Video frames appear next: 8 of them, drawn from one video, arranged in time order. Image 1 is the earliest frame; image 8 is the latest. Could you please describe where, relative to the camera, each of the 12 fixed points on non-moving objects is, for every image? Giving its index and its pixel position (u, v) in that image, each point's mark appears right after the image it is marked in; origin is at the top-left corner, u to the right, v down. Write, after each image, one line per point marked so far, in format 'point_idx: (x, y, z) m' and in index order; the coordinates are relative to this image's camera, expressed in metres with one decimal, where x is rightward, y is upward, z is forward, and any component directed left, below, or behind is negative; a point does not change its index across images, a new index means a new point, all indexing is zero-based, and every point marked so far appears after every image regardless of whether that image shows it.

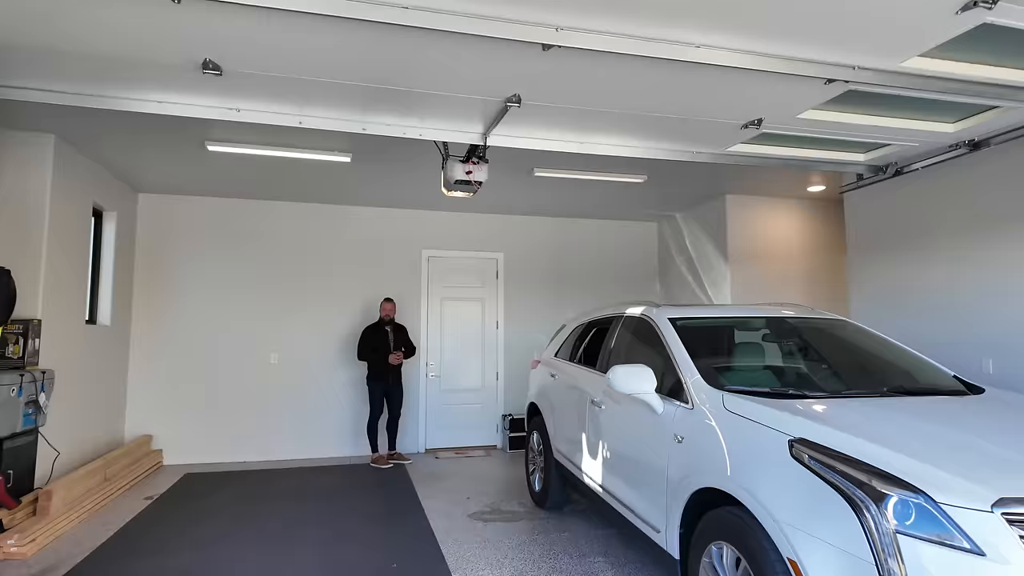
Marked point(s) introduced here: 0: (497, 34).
0: (-0.1, +1.0, +2.4) m
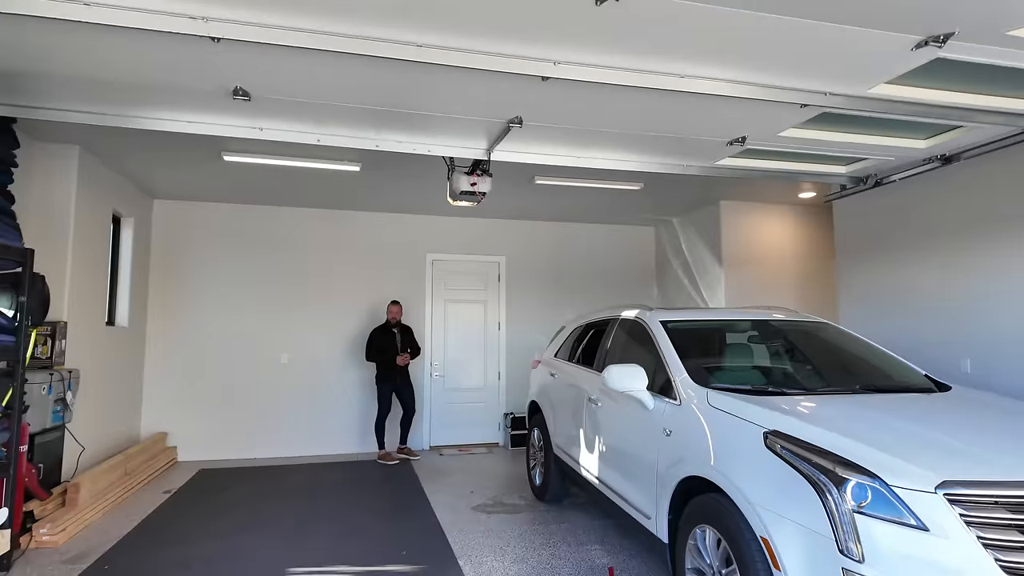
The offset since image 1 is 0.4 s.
0: (-0.1, +1.0, +2.6) m
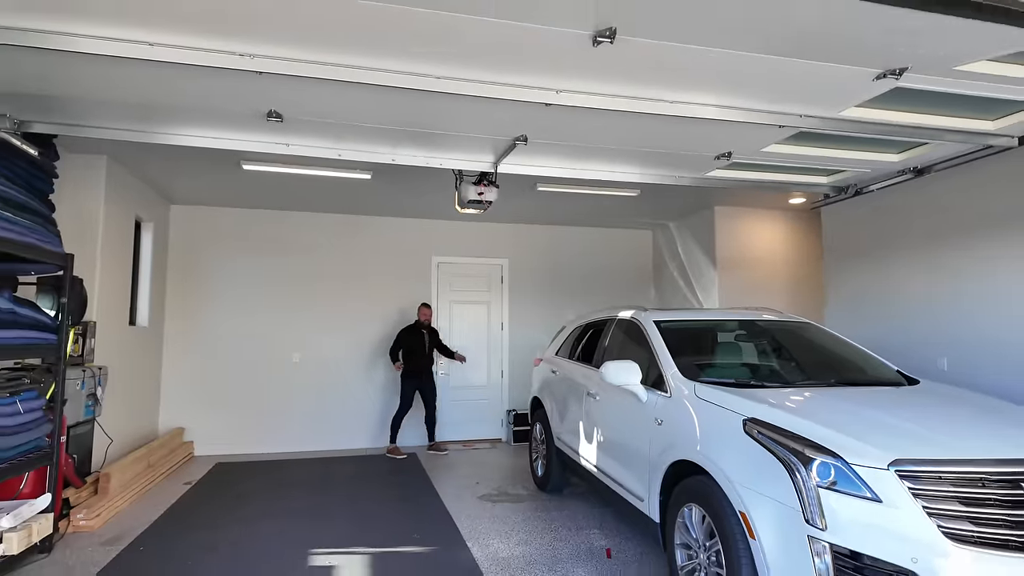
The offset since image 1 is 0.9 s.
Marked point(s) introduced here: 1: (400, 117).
0: (-0.1, +1.0, +2.9) m
1: (-0.7, +1.0, +3.3) m
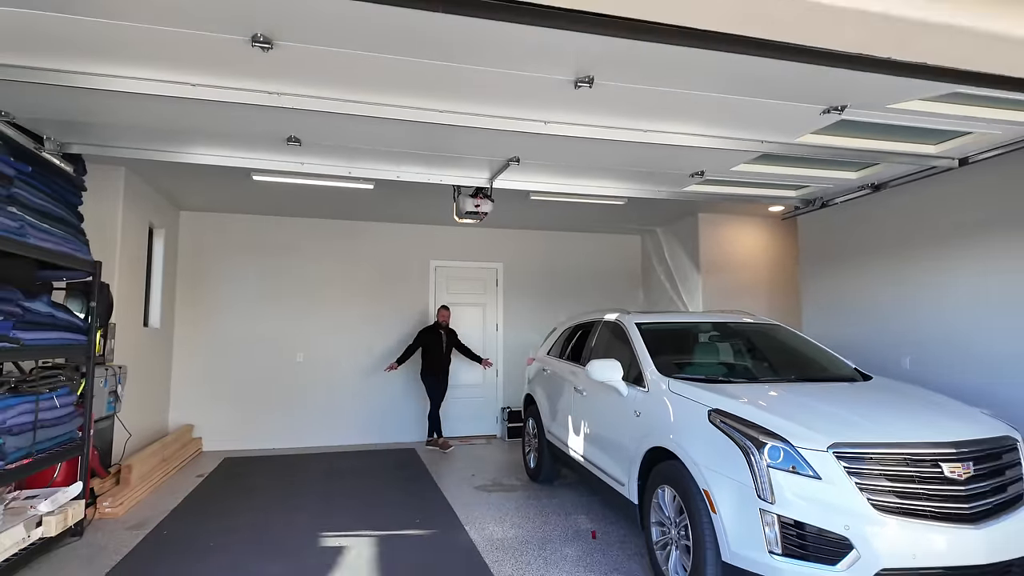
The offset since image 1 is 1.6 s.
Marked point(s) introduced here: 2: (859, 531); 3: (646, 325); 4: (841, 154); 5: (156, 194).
0: (-0.1, +0.9, +3.3) m
1: (-0.7, +0.9, +3.7) m
2: (+1.4, -1.0, +2.4) m
3: (+1.0, -0.3, +4.2) m
4: (+2.0, +0.8, +3.5) m
5: (-3.9, +1.0, +6.2) m
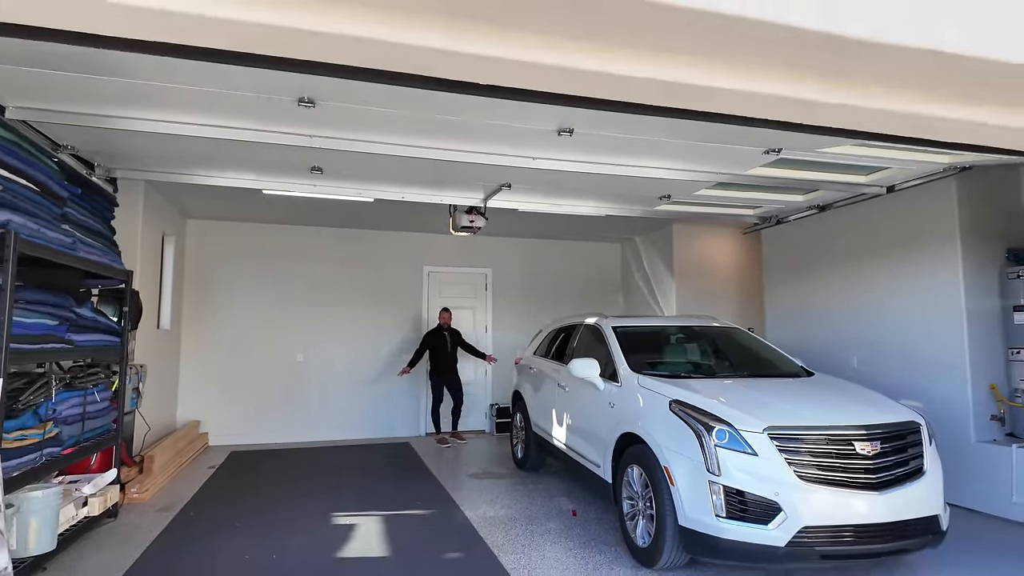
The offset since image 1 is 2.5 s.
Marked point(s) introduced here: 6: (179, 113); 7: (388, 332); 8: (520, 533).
0: (-0.1, +0.9, +3.8) m
1: (-0.8, +0.9, +4.2) m
2: (+1.4, -1.1, +2.9) m
3: (+0.9, -0.3, +4.7) m
4: (+2.0, +0.8, +4.1) m
5: (-4.0, +1.0, +6.6) m
6: (-1.8, +0.9, +3.1) m
7: (-1.7, -0.6, +8.1) m
8: (+0.1, -1.8, +4.1) m
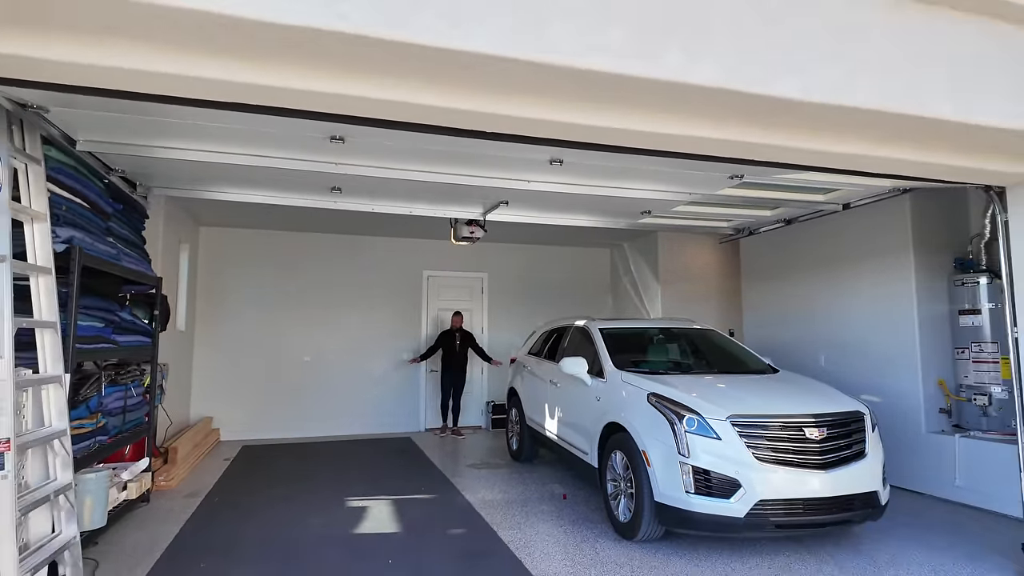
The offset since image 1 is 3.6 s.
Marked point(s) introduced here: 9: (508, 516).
0: (-0.2, +0.8, +4.3) m
1: (-0.8, +0.8, +4.6) m
2: (+1.4, -1.1, +3.4) m
3: (+0.9, -0.4, +5.2) m
4: (+1.9, +0.7, +4.6) m
5: (-4.0, +0.9, +7.0) m
6: (-1.8, +0.9, +3.6) m
7: (-1.8, -0.7, +8.5) m
8: (0.0, -1.8, +4.6) m
9: (0.0, -1.8, +4.5) m
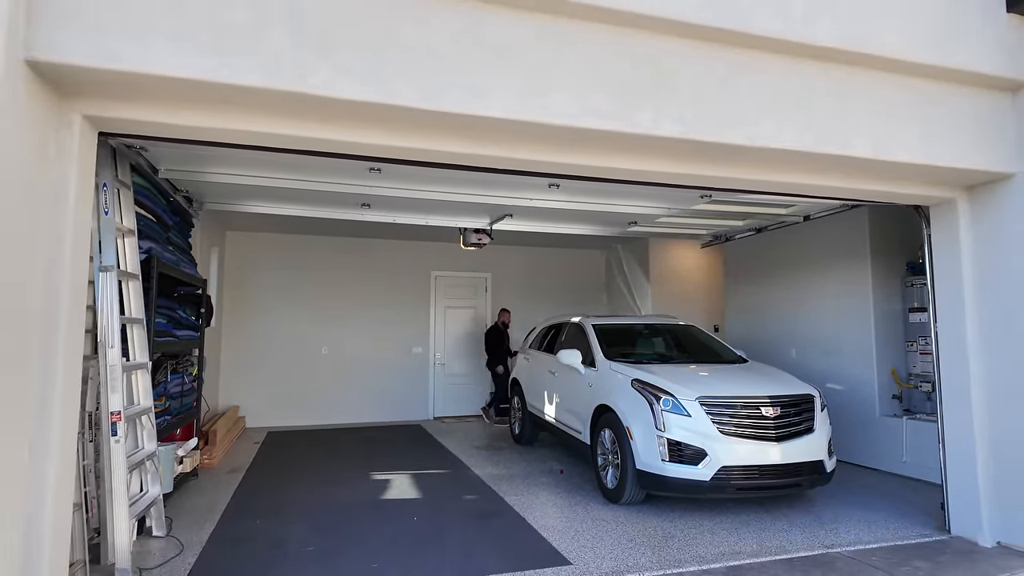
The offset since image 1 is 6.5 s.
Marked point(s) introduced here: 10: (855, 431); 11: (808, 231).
0: (-0.1, +0.8, +4.9) m
1: (-0.8, +0.8, +5.3) m
2: (+1.4, -1.1, +4.1) m
3: (+0.9, -0.4, +5.9) m
4: (+2.0, +0.7, +5.3) m
5: (-4.0, +0.9, +7.7) m
6: (-1.8, +0.9, +4.2) m
7: (-1.8, -0.7, +9.2) m
8: (+0.1, -1.8, +5.2) m
9: (0.0, -1.8, +5.2) m
10: (+3.6, -1.5, +6.0) m
11: (+3.4, +0.7, +6.6) m
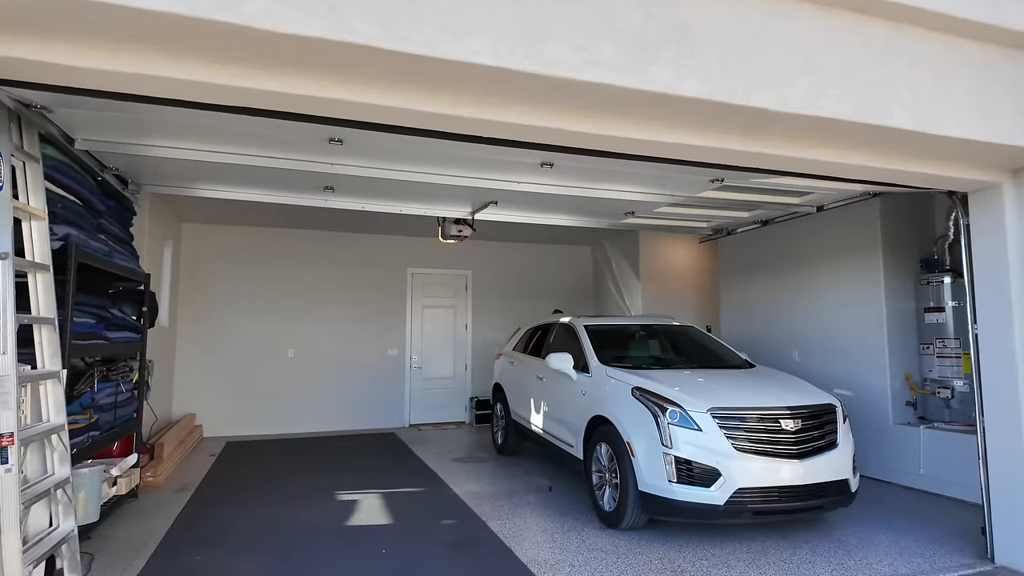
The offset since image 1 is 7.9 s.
0: (-0.2, +0.8, +4.4) m
1: (-0.9, +0.8, +4.7) m
2: (+1.3, -1.1, +3.6) m
3: (+0.8, -0.4, +5.4) m
4: (+1.8, +0.7, +4.8) m
5: (-4.2, +1.0, +7.0) m
6: (-1.9, +0.9, +3.6) m
7: (-2.1, -0.6, +8.6) m
8: (-0.1, -1.8, +4.7) m
9: (-0.1, -1.8, +4.6) m
10: (+3.5, -1.5, +5.6) m
11: (+3.3, +0.7, +6.1) m
